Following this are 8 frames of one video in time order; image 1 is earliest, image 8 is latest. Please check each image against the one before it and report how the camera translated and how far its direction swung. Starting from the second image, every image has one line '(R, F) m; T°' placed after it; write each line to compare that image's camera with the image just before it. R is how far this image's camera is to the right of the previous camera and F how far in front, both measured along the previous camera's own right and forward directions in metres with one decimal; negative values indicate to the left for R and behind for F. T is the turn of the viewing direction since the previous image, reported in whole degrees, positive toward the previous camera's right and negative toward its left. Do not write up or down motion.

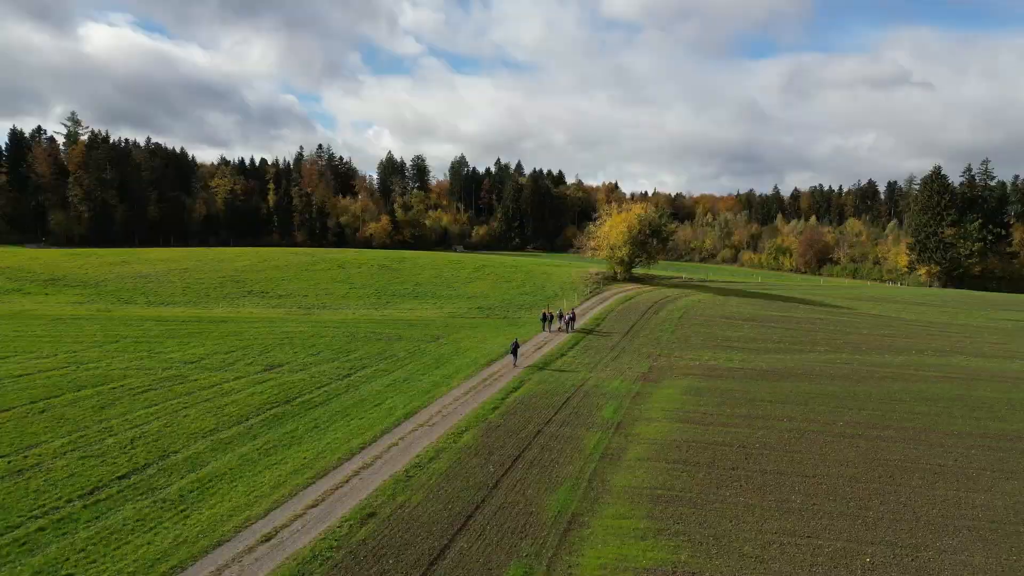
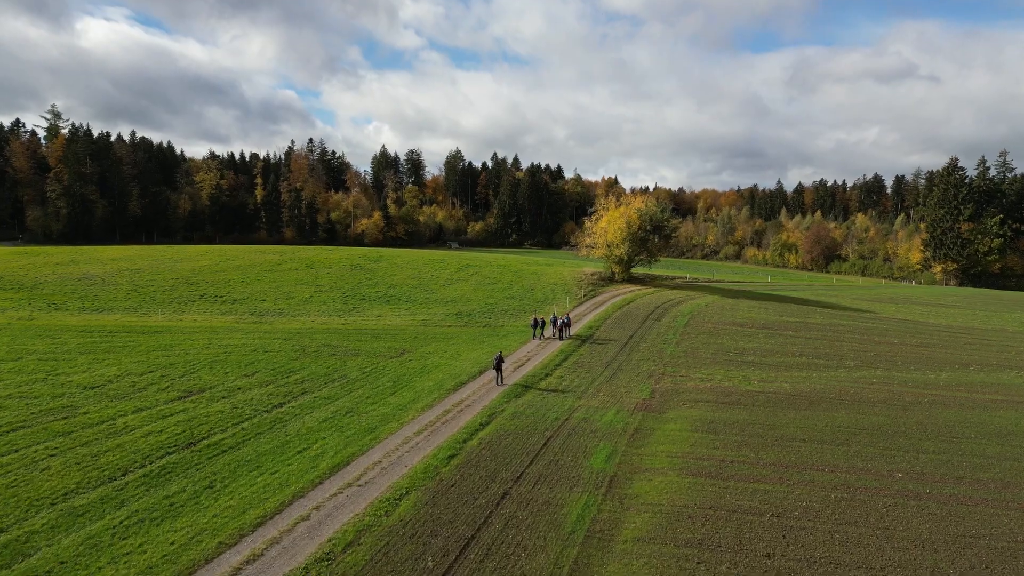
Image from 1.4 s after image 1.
(+1.1, +6.0) m; 0°
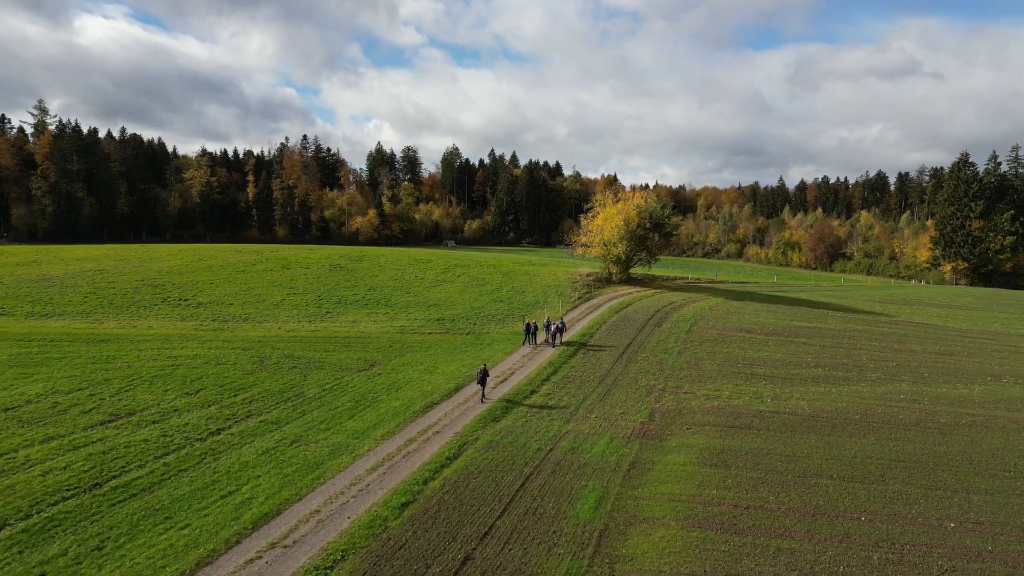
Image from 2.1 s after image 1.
(+0.8, +3.7) m; 0°
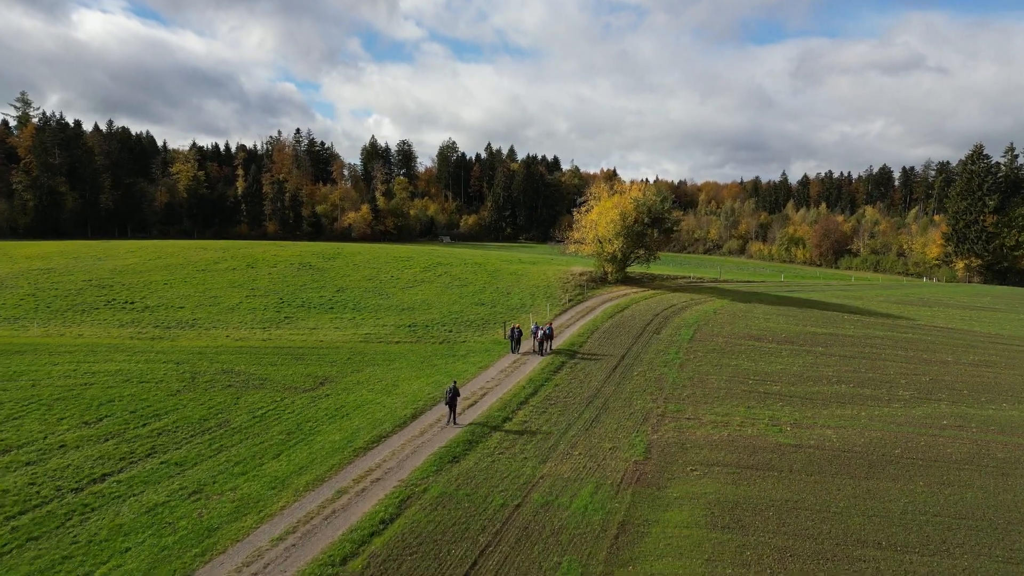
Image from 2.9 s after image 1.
(+1.0, +4.5) m; 0°
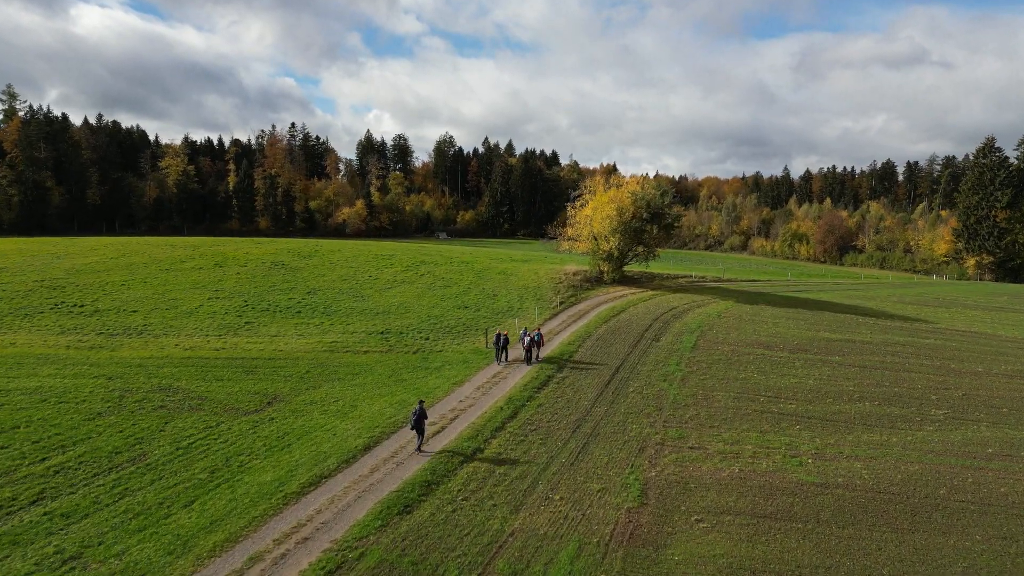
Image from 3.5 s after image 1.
(+0.8, +3.5) m; 0°
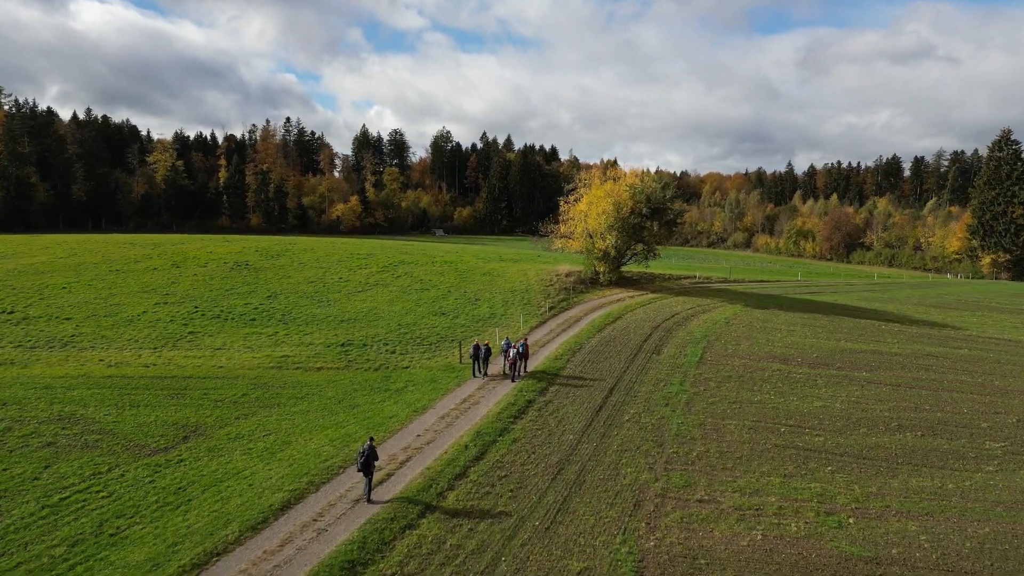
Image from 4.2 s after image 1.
(+0.9, +4.2) m; 0°
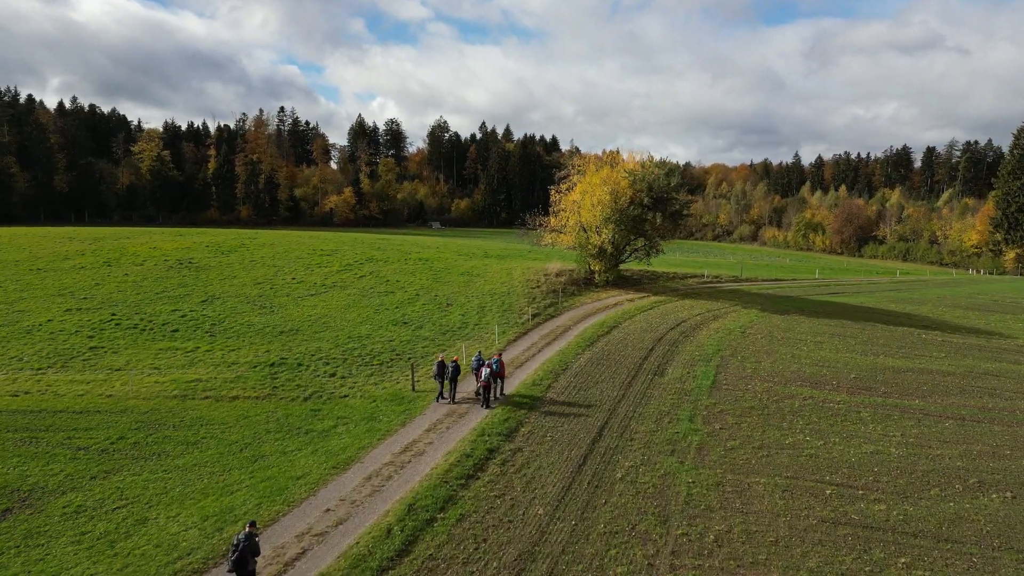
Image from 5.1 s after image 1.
(+1.1, +5.4) m; 0°
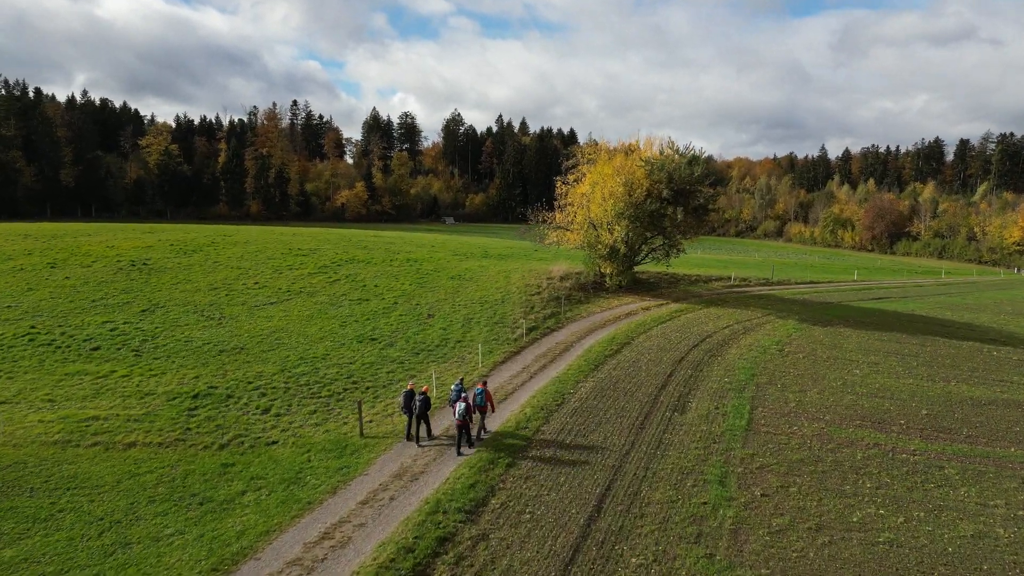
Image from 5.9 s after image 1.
(+1.0, +4.8) m; -2°
